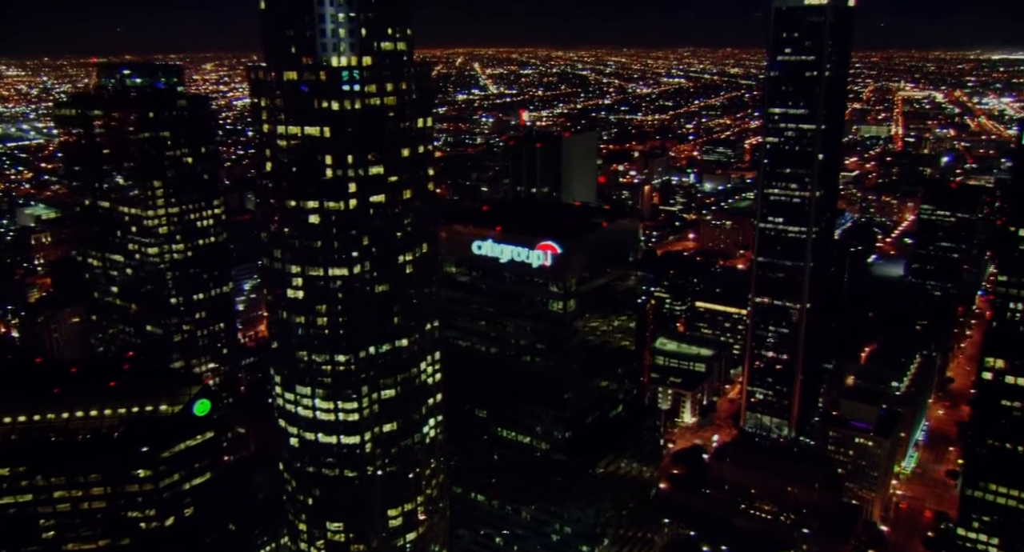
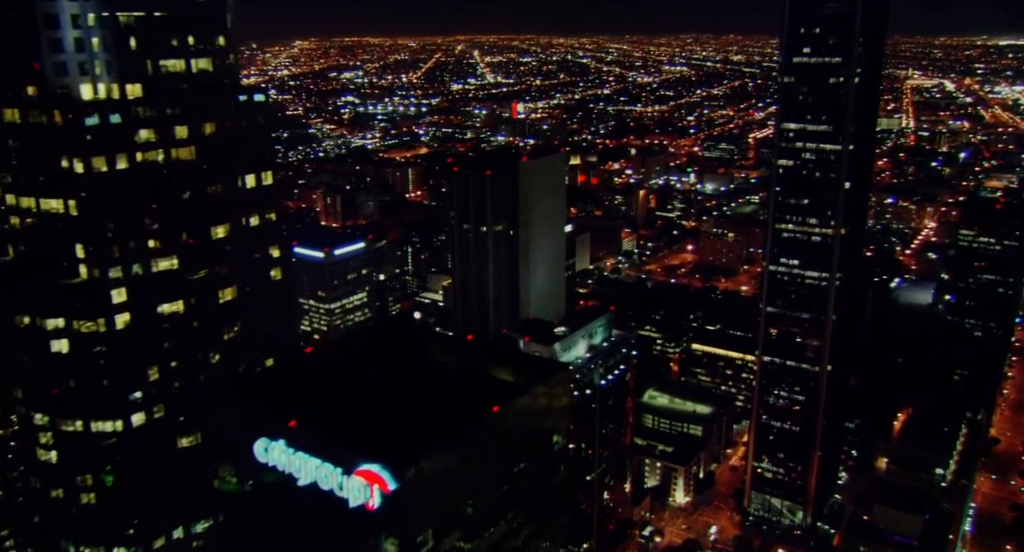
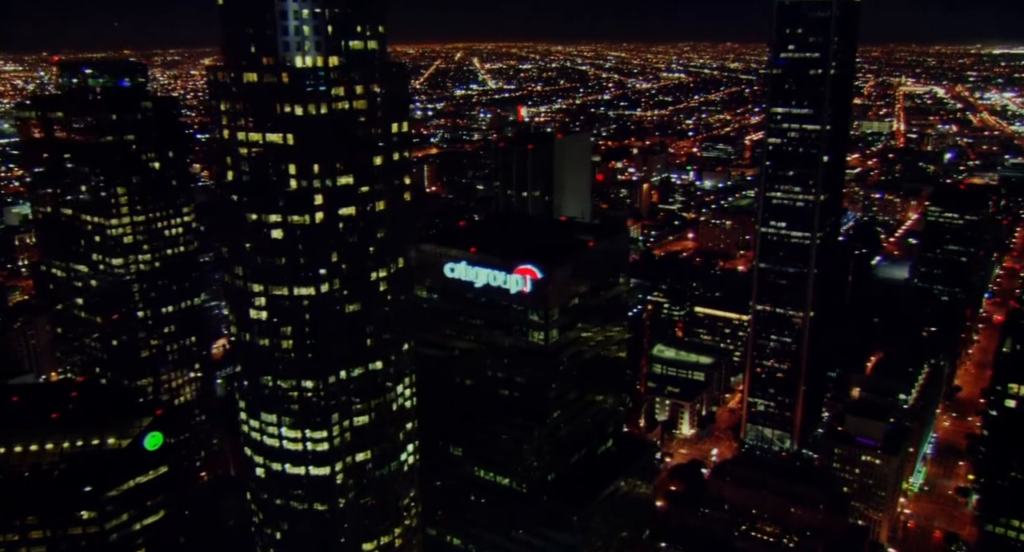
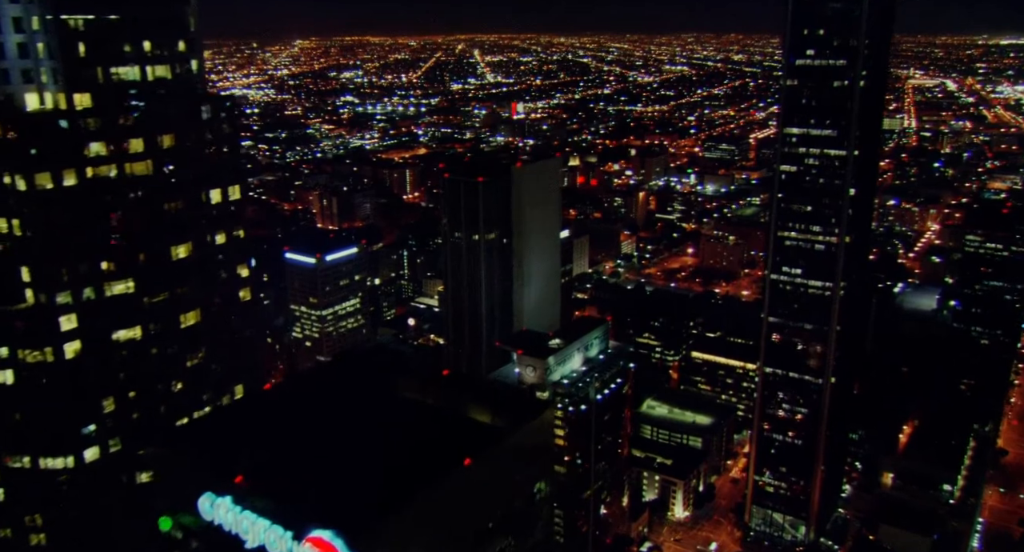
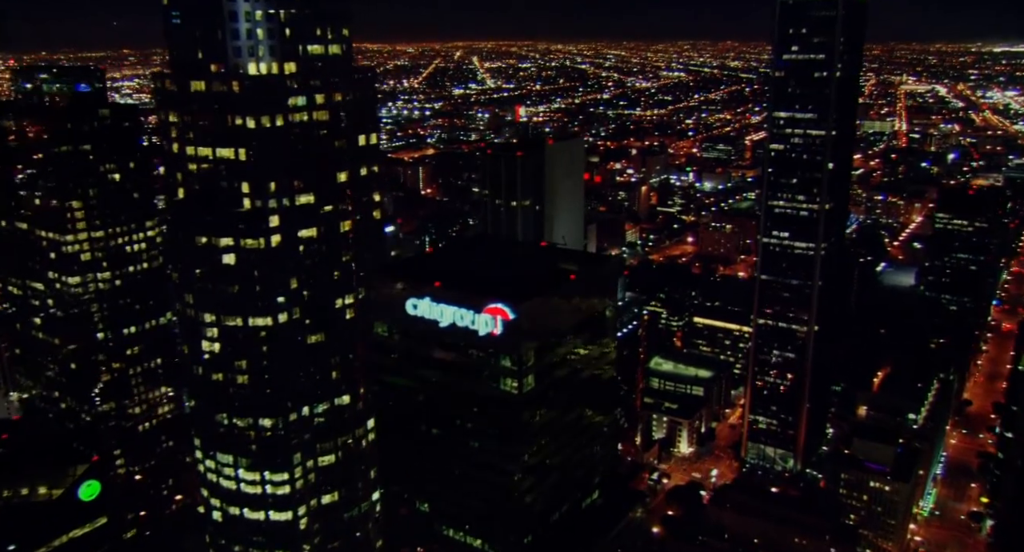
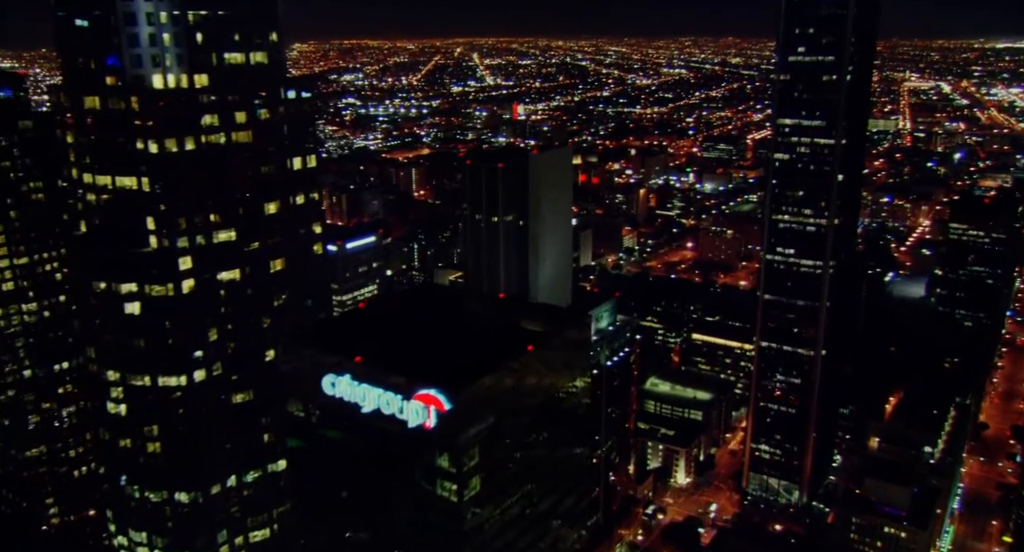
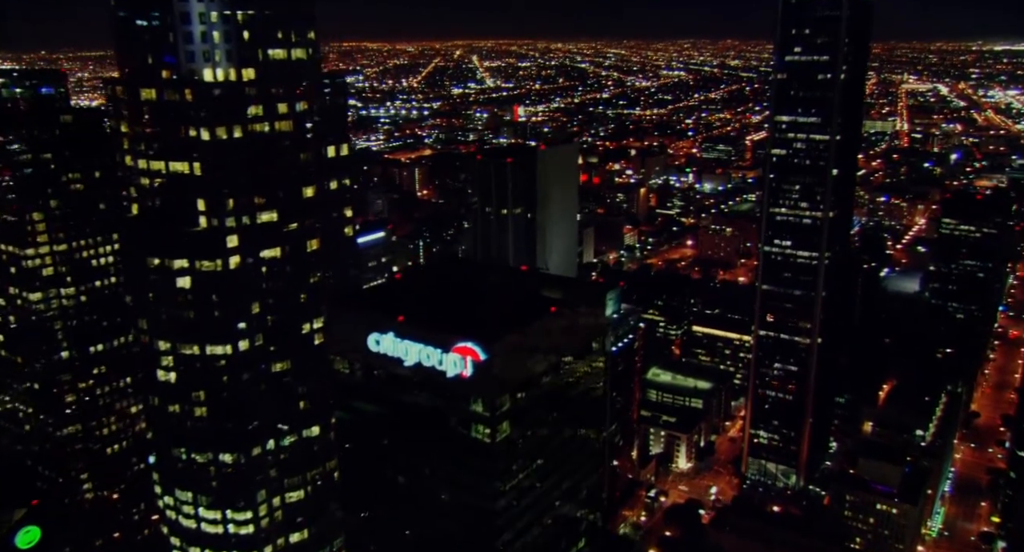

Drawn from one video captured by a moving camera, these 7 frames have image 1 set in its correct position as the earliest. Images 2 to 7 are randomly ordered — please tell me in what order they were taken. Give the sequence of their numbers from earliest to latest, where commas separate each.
3, 5, 7, 6, 2, 4
